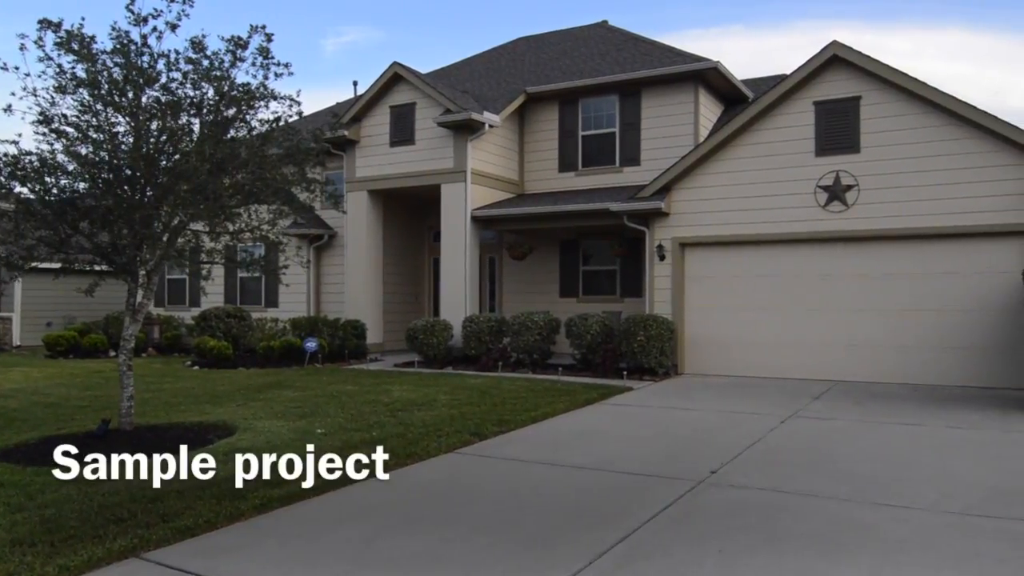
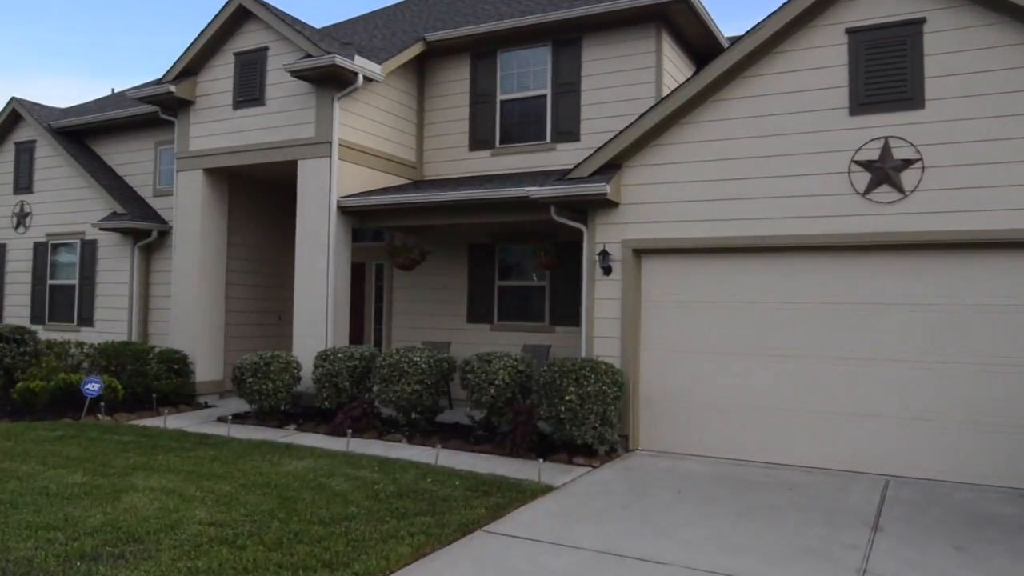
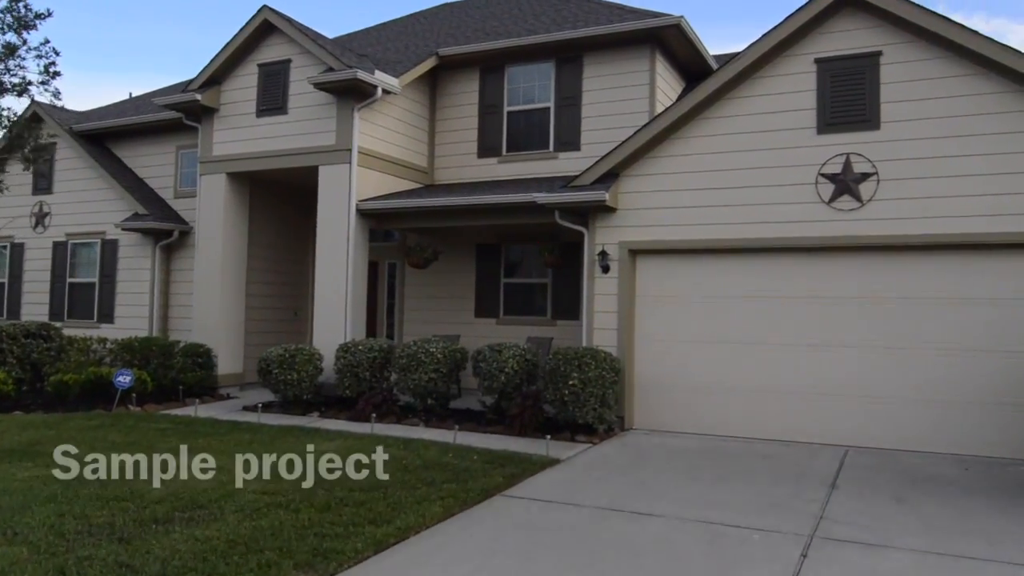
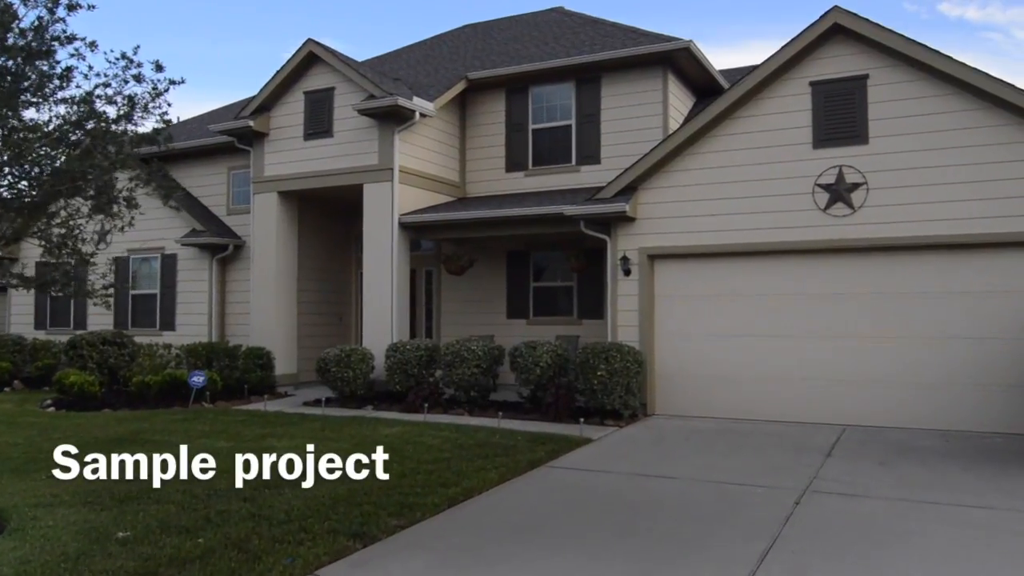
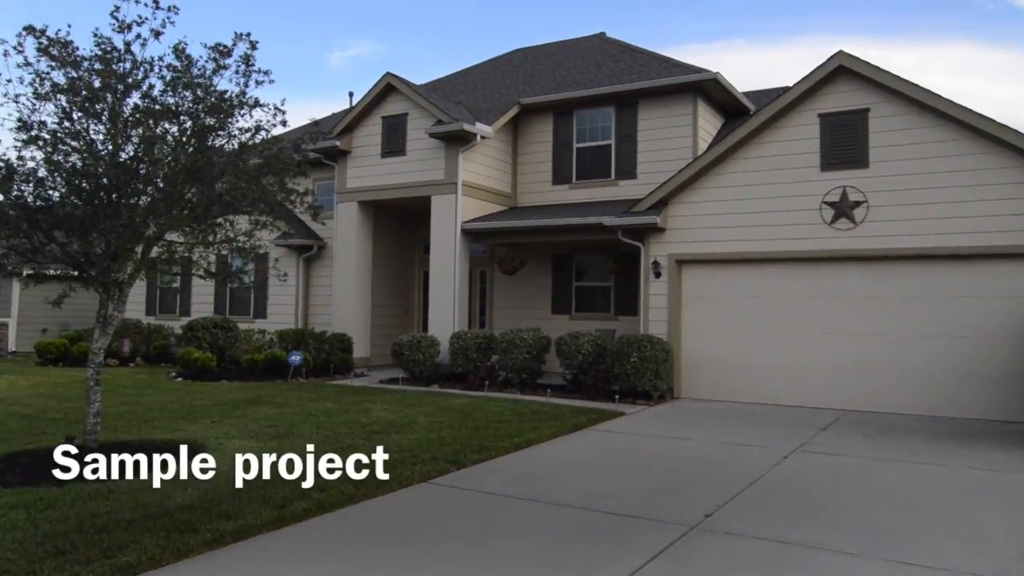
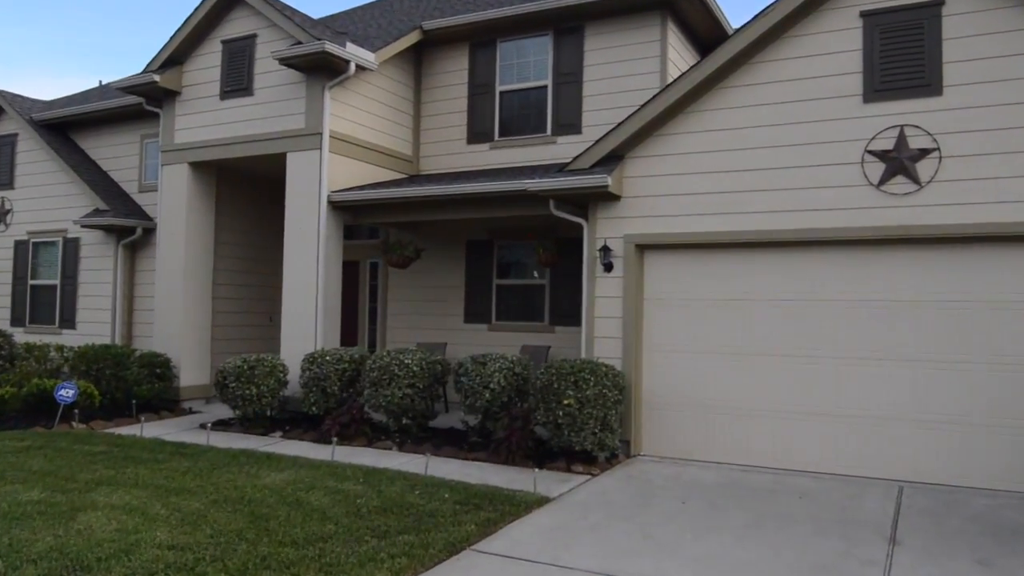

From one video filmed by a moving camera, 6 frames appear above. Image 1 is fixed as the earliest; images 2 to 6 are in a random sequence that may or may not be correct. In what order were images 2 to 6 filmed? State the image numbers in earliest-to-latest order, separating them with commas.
5, 4, 3, 2, 6
